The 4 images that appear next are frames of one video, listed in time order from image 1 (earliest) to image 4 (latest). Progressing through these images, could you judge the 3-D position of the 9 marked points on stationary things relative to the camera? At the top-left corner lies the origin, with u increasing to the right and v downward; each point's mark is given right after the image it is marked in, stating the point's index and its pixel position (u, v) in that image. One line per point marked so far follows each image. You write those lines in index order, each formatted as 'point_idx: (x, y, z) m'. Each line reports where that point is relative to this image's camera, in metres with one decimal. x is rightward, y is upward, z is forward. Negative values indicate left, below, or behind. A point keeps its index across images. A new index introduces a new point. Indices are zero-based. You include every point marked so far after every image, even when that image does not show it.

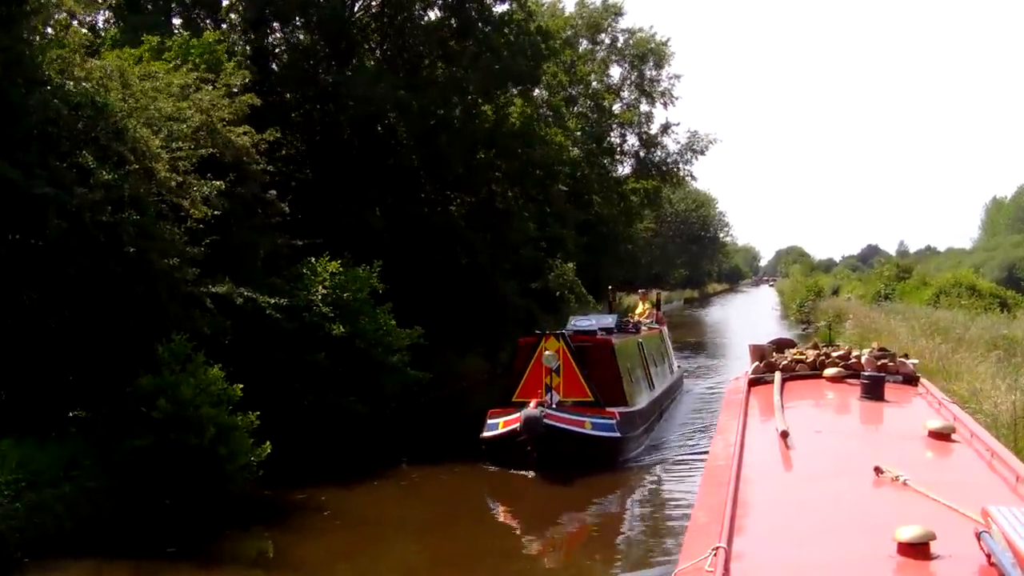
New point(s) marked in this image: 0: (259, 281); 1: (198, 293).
0: (-3.7, +0.1, +13.5) m
1: (-3.9, -0.1, +11.6) m
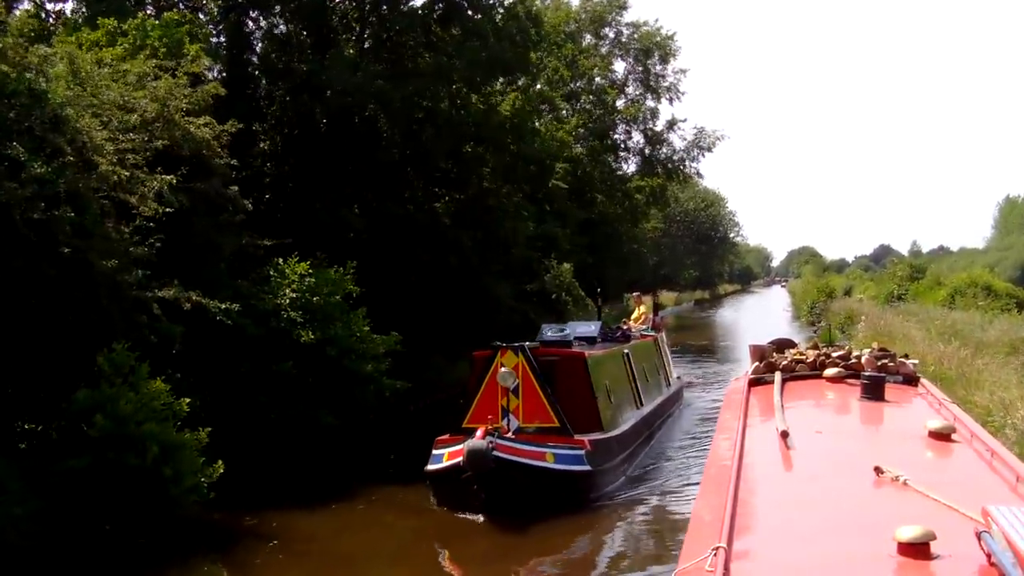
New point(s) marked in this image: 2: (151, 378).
0: (-3.9, 0.0, +12.5) m
1: (-4.2, -0.1, +10.5) m
2: (-4.2, -1.0, +10.7) m
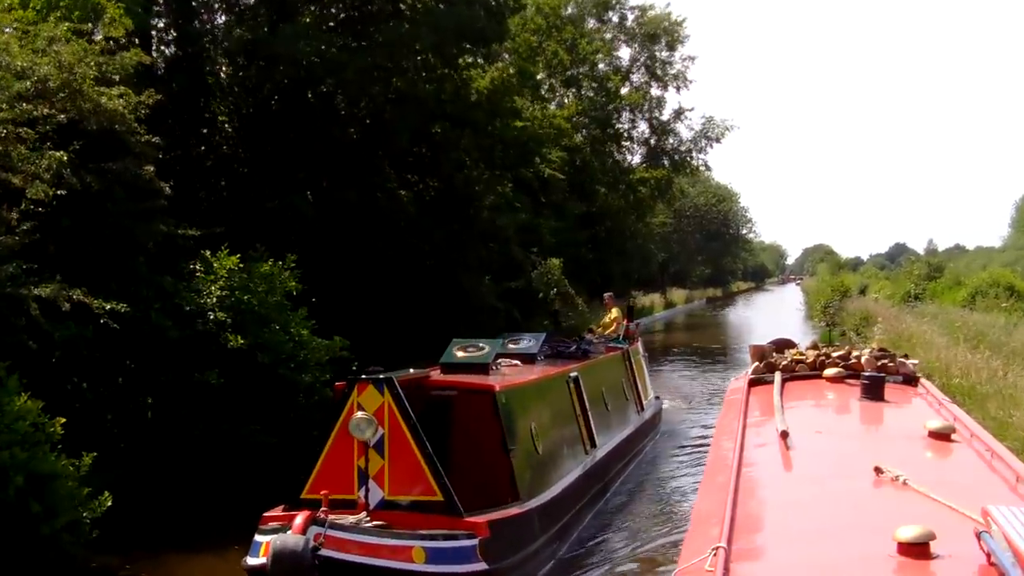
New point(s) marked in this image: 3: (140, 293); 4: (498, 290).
0: (-4.4, +0.1, +10.8) m
1: (-4.7, -0.1, +8.8) m
2: (-4.7, -1.0, +8.9) m
3: (-4.2, -0.1, +10.6) m
4: (-0.3, 0.0, +19.2) m
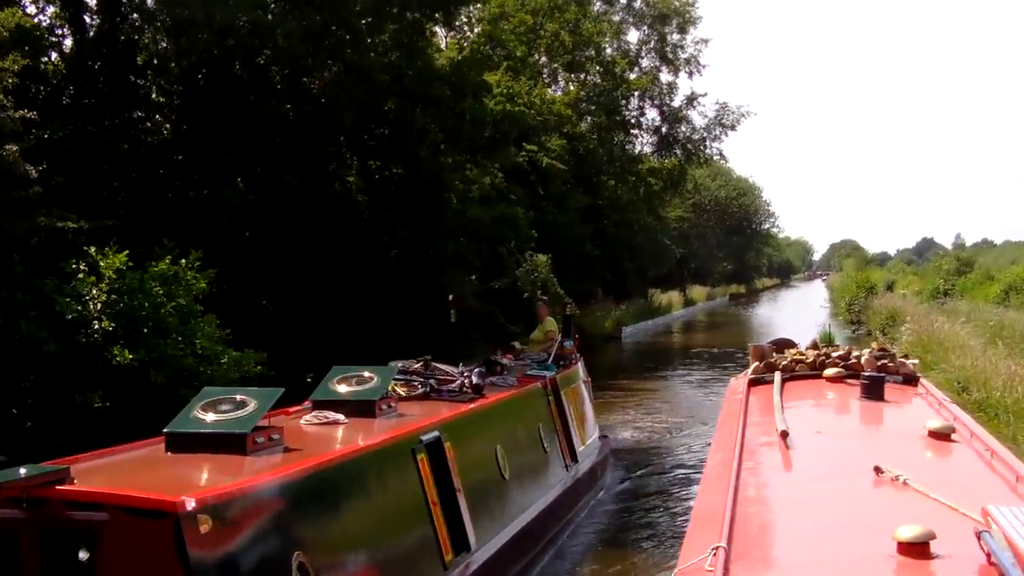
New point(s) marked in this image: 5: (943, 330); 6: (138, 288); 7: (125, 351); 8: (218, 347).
0: (-4.9, 0.0, +8.9) m
1: (-5.3, -0.1, +6.9) m
2: (-5.3, -1.1, +7.1) m
3: (-4.8, -0.1, +8.7) m
4: (-0.6, 0.0, +17.2) m
5: (+9.4, -1.0, +19.8) m
6: (-3.8, 0.0, +9.5) m
7: (-3.8, -0.6, +9.0) m
8: (-3.1, -0.6, +10.0) m
